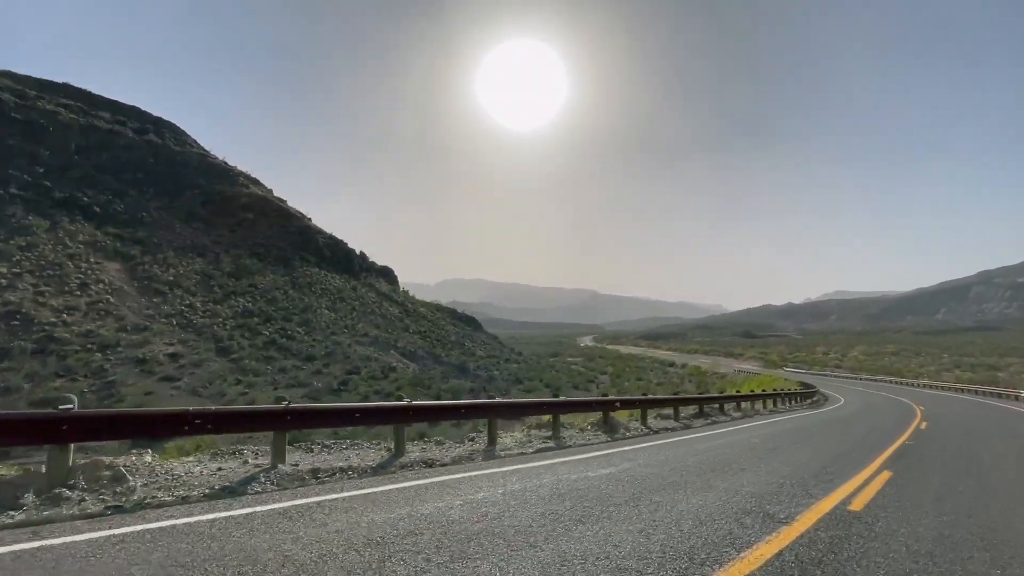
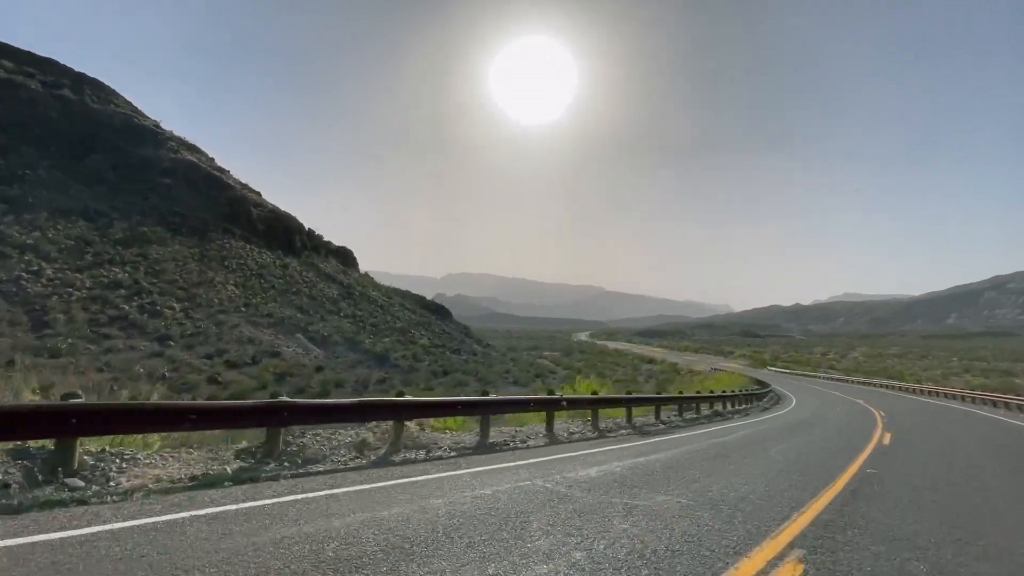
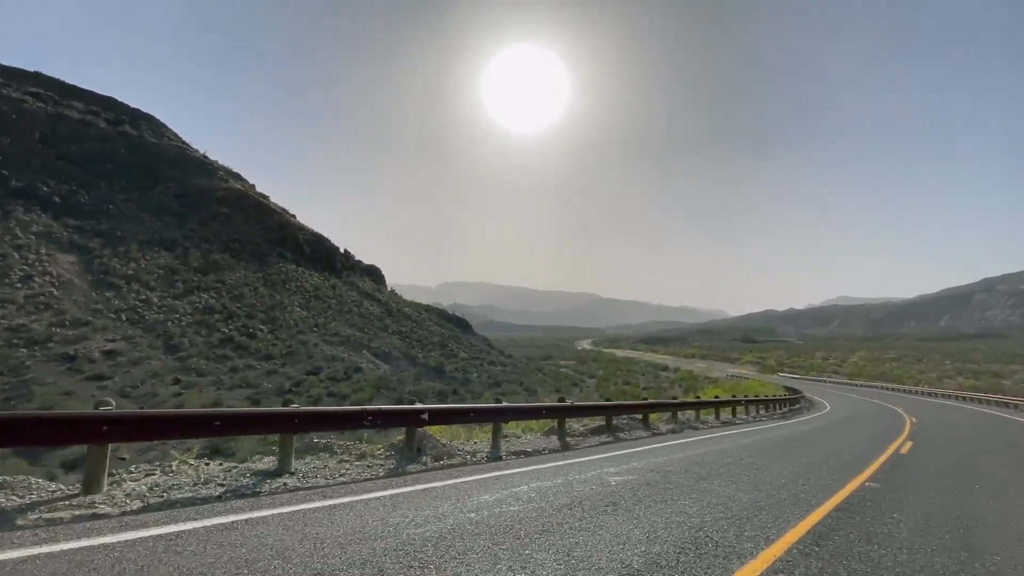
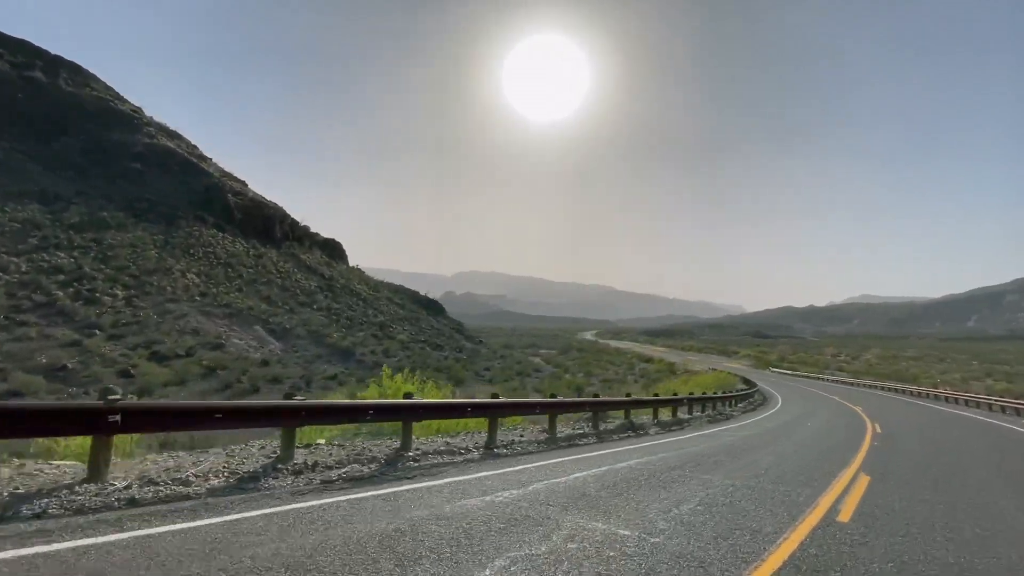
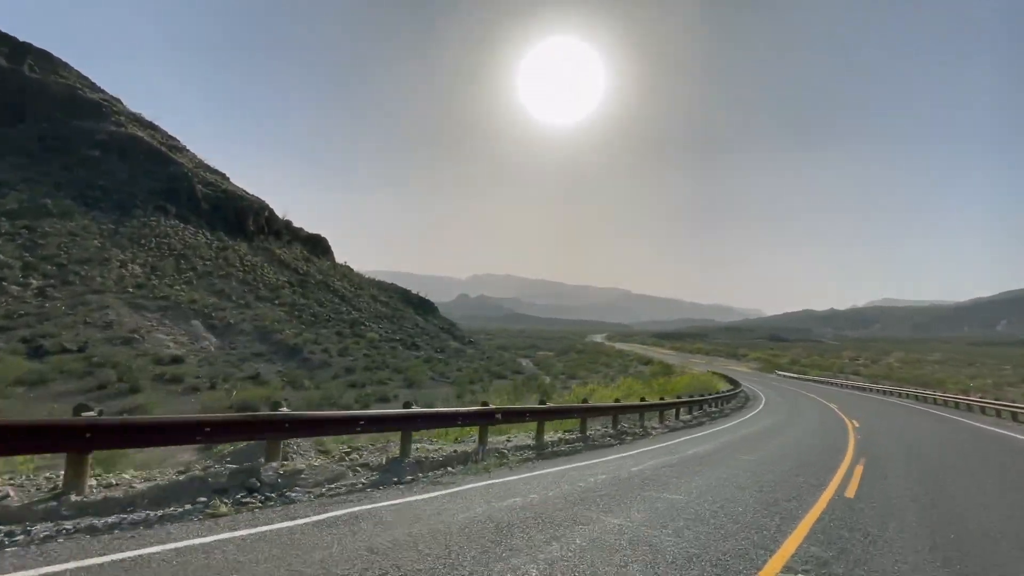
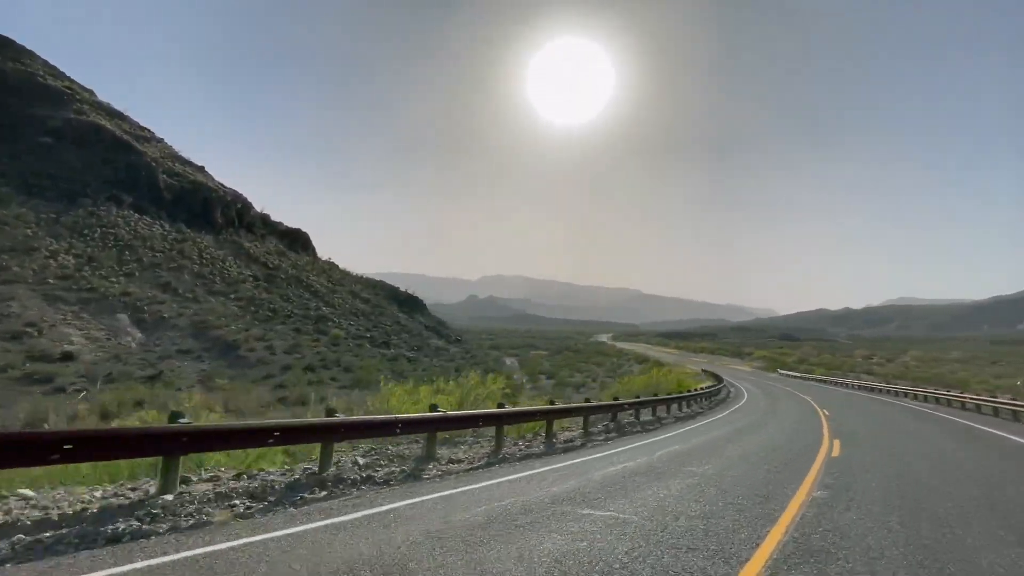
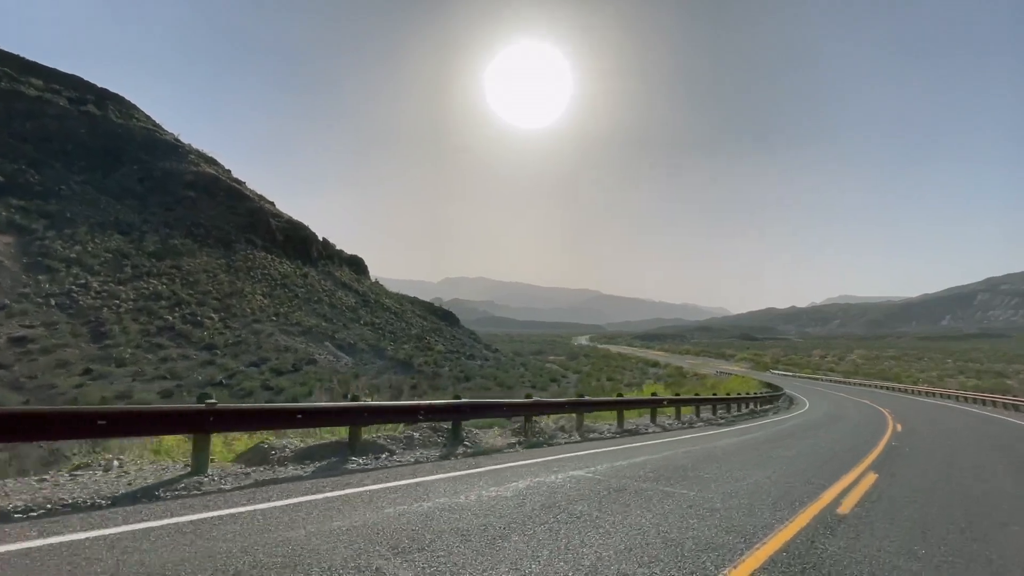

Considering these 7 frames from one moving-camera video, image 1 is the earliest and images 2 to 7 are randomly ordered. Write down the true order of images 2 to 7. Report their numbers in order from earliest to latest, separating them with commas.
3, 7, 2, 4, 5, 6
